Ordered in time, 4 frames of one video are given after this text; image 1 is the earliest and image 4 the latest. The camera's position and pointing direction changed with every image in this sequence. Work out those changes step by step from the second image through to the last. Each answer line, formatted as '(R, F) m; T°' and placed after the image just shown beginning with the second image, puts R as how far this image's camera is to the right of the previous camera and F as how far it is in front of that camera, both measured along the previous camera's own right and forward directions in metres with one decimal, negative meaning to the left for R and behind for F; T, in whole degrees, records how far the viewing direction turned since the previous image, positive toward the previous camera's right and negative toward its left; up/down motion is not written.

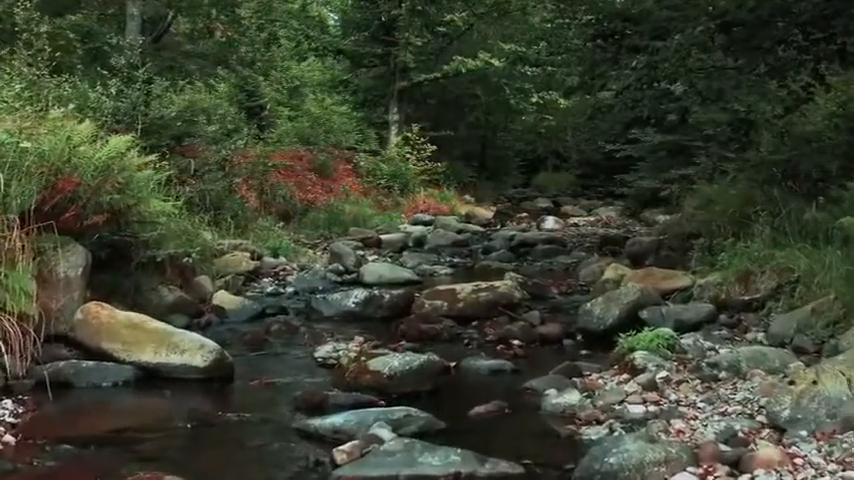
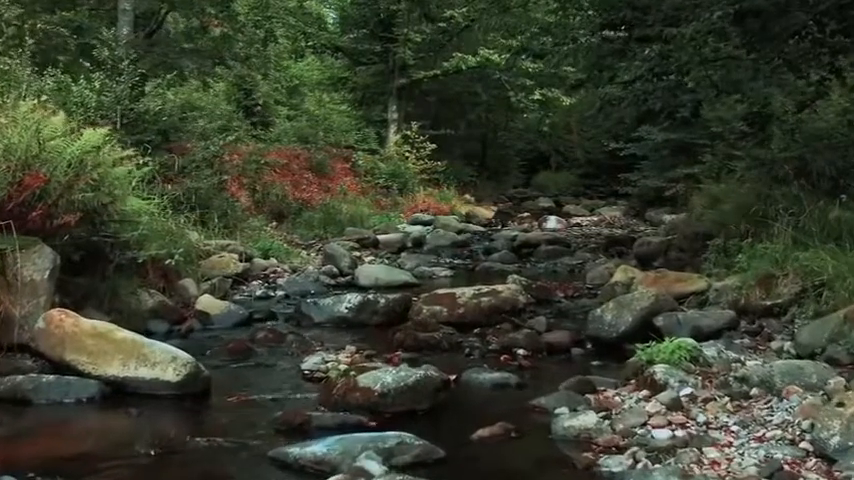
(0.0, +0.6) m; 0°
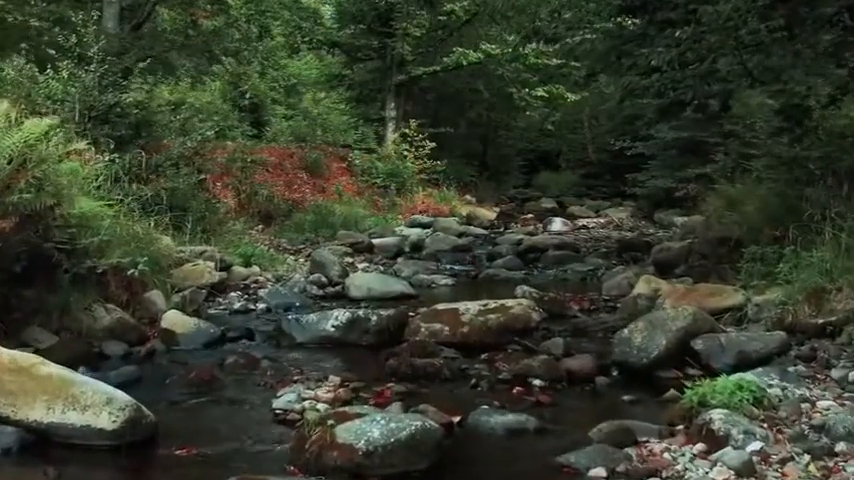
(0.0, +1.1) m; 0°
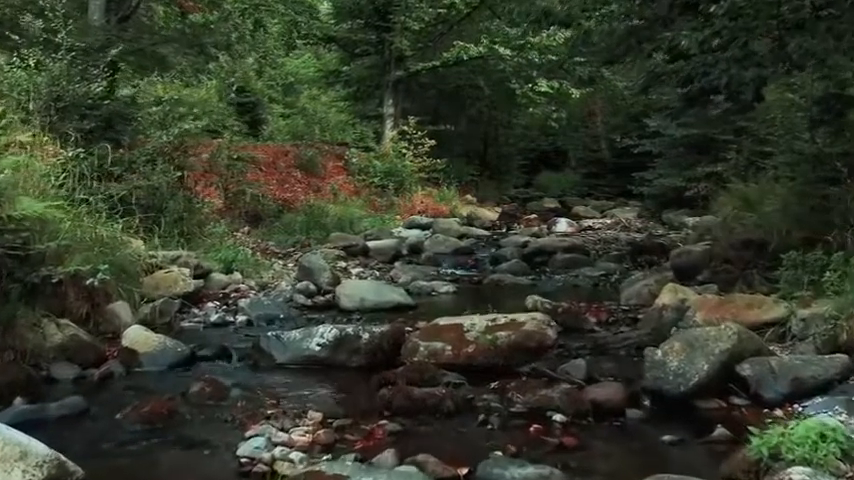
(0.0, +1.0) m; 0°
